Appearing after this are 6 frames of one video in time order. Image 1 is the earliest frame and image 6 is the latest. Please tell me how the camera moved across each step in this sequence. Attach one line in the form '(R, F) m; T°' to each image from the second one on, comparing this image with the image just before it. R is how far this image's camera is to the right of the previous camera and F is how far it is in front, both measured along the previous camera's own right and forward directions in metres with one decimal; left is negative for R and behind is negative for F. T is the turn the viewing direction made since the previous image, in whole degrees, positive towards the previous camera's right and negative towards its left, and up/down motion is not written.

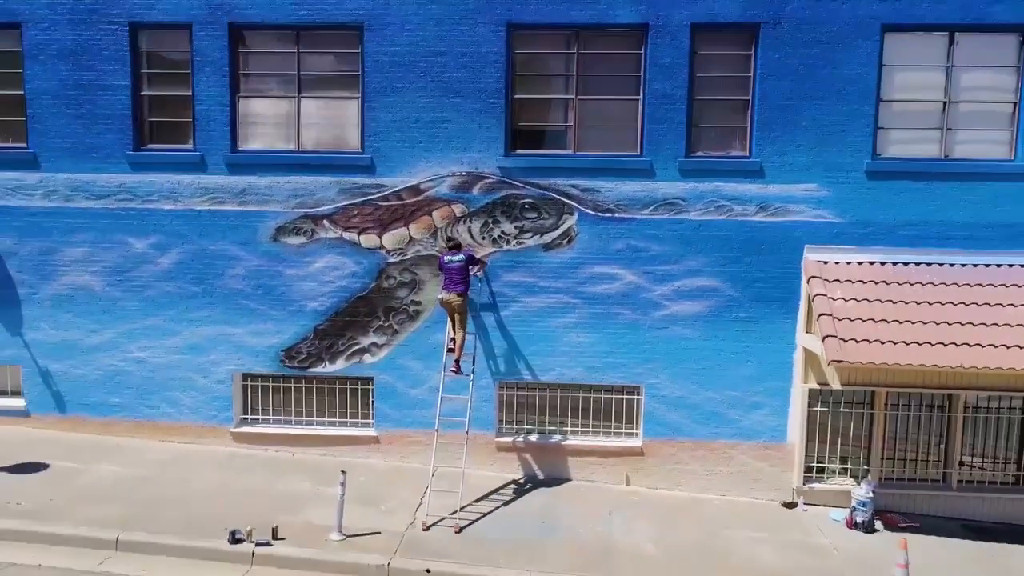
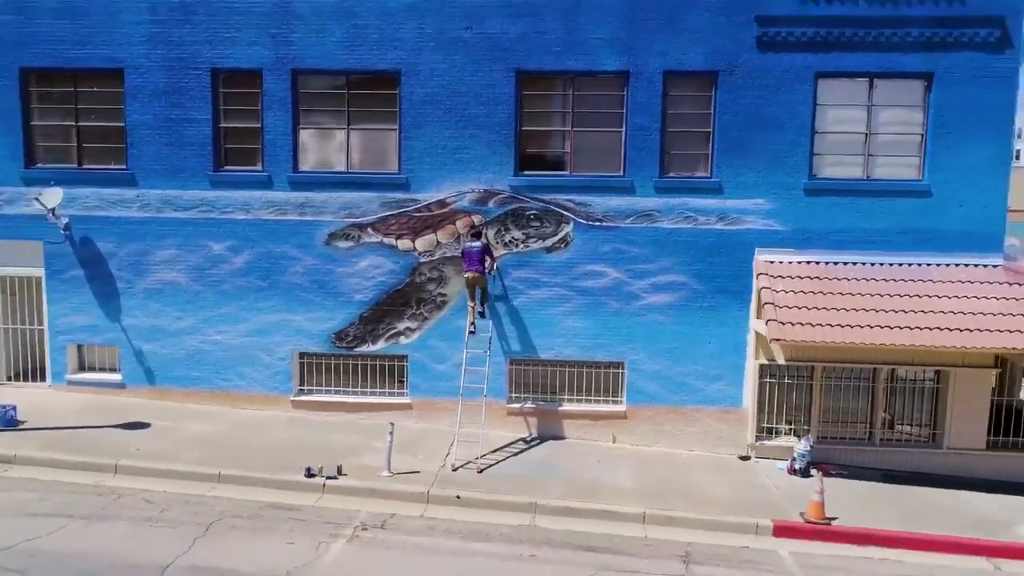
(-0.1, -1.8) m; 0°
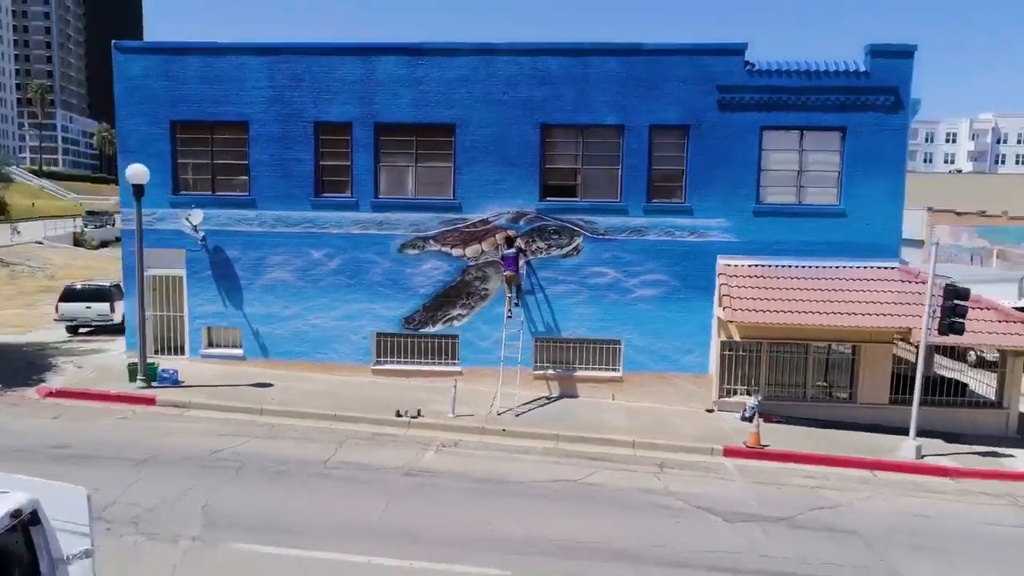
(-0.4, -3.2) m; 0°
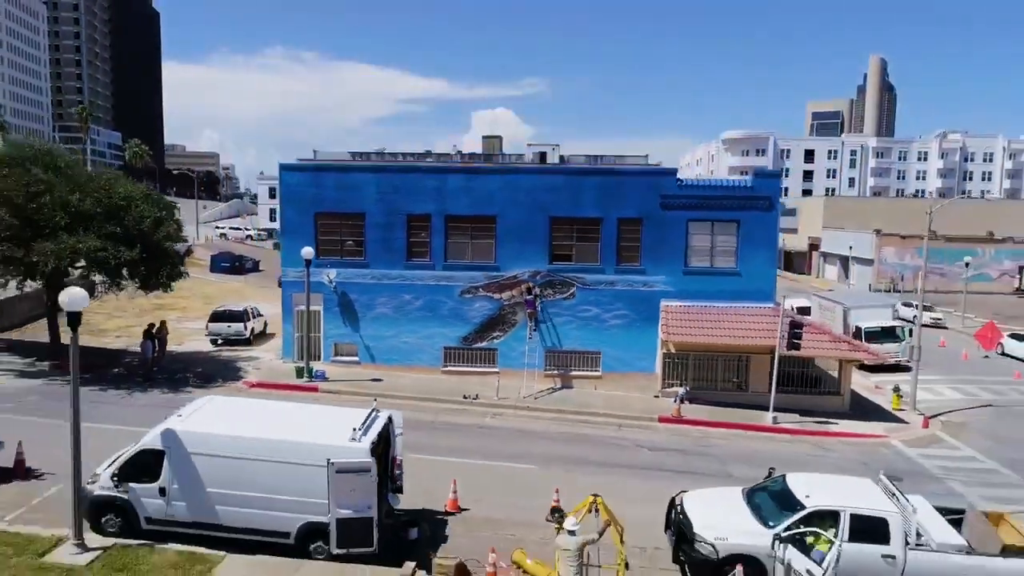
(-0.5, -7.2) m; 0°
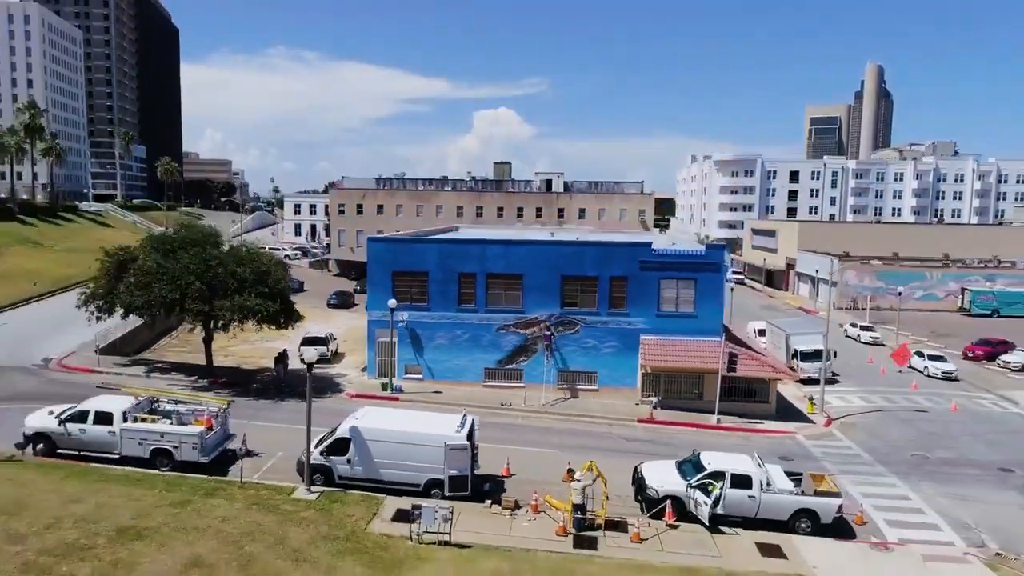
(-0.8, -7.7) m; 0°
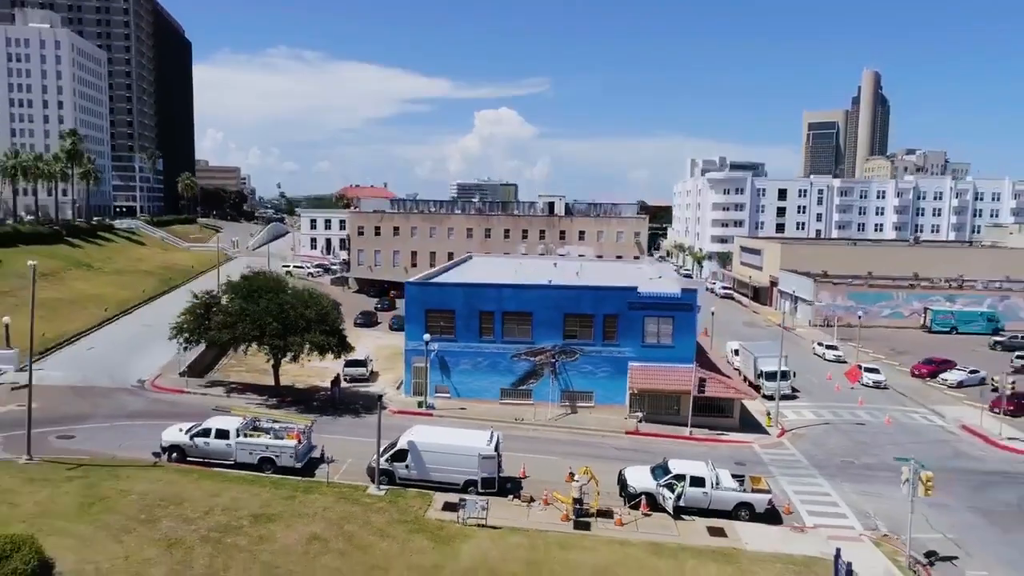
(-0.5, -6.1) m; 0°
